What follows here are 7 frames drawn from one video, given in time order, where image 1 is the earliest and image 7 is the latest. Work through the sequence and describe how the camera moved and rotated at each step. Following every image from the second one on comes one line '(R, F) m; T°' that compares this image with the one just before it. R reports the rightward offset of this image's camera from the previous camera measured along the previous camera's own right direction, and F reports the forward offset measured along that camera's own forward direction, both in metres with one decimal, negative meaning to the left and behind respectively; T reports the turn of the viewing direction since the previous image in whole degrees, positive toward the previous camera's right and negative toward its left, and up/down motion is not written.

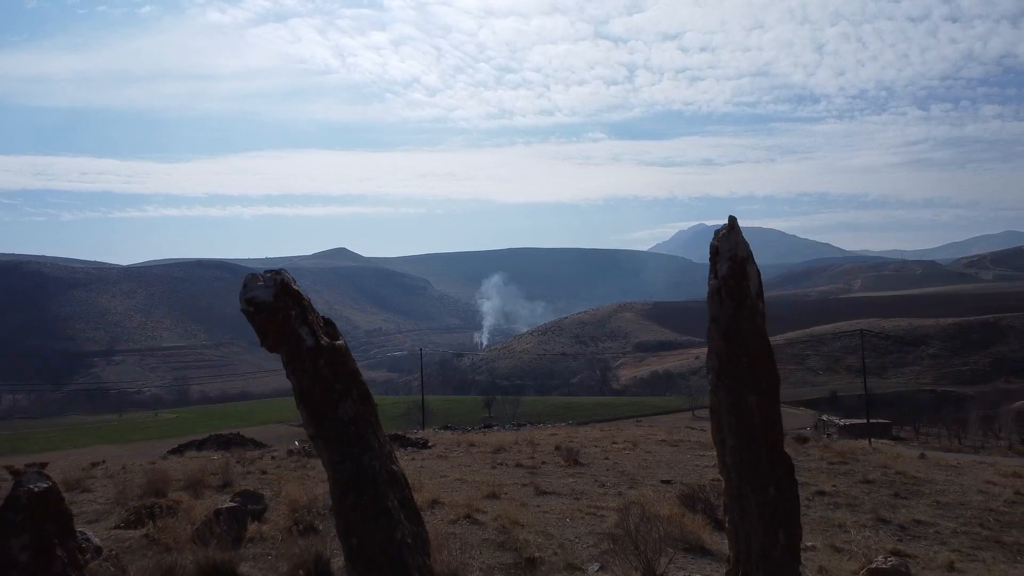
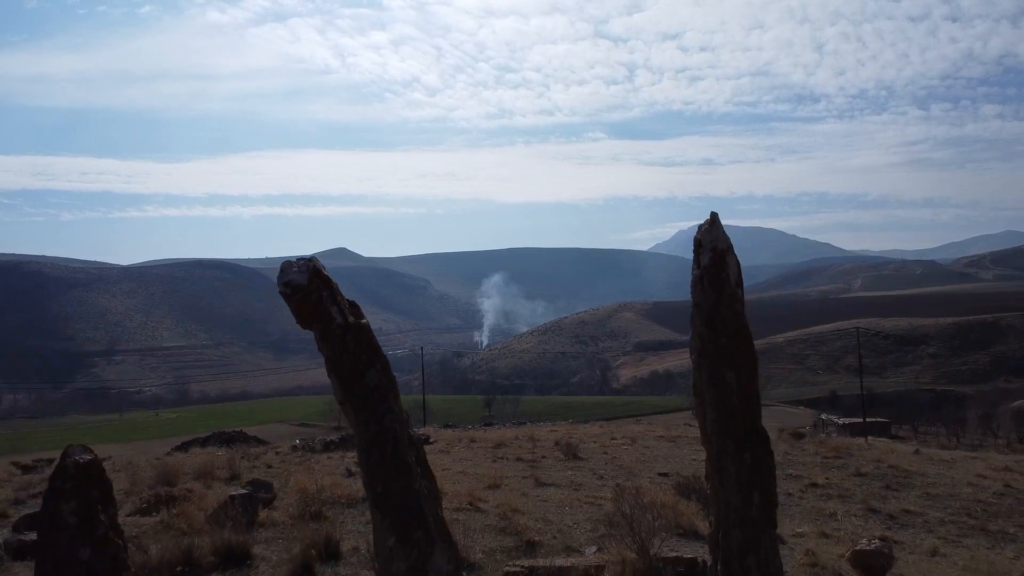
(0.0, -0.3) m; 0°
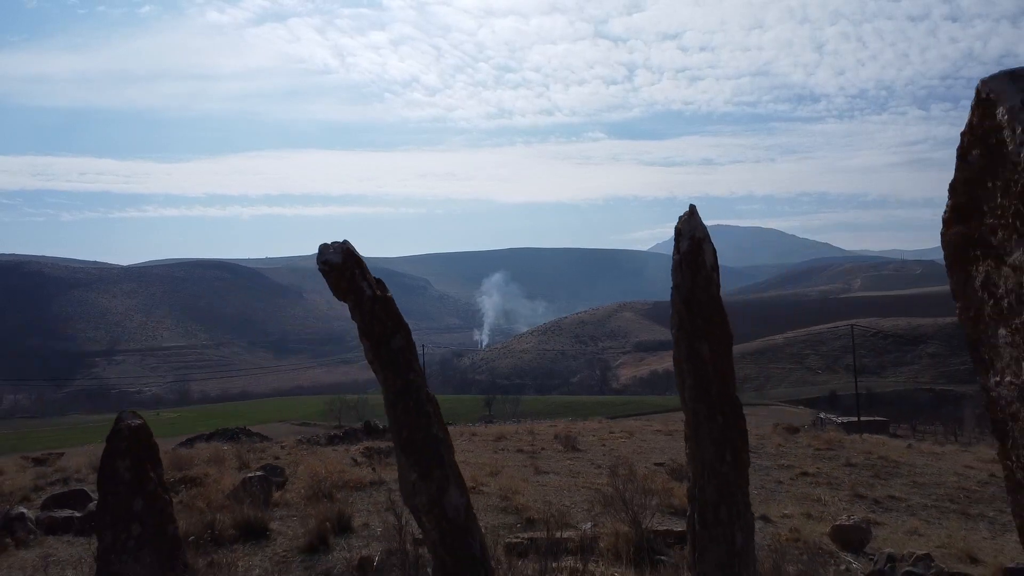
(0.0, -0.4) m; 0°
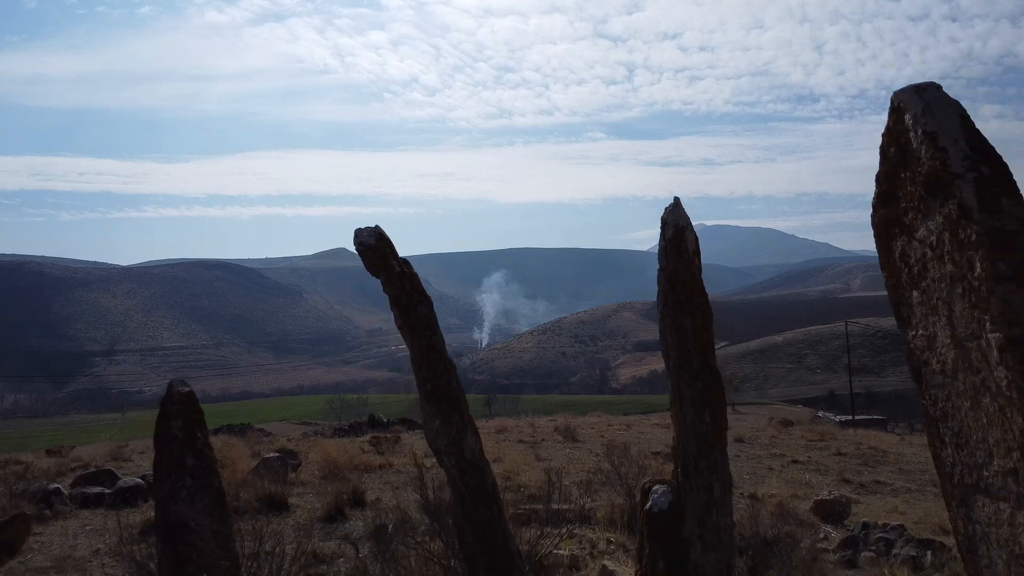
(0.0, -0.5) m; 0°
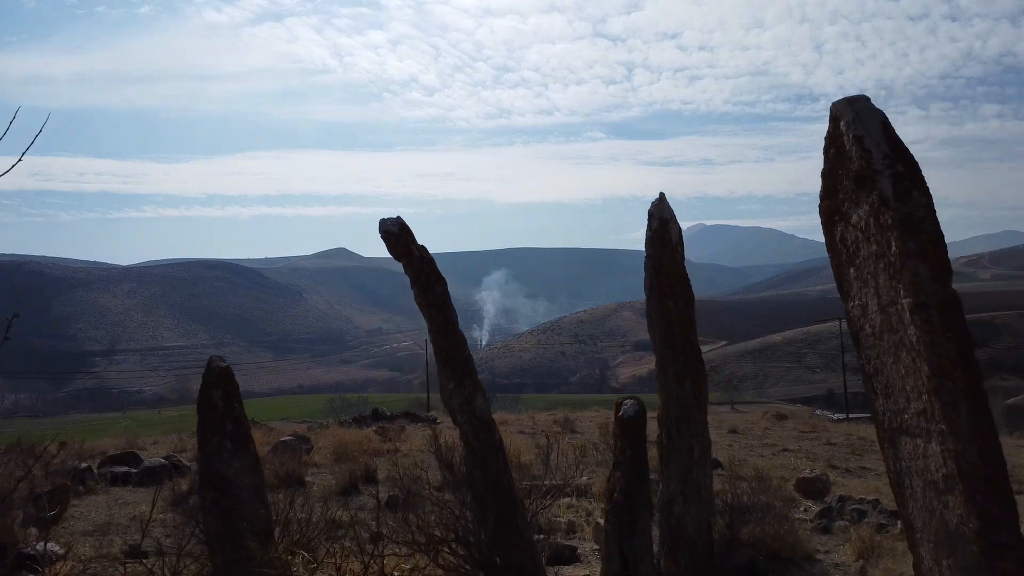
(0.0, -0.5) m; 0°
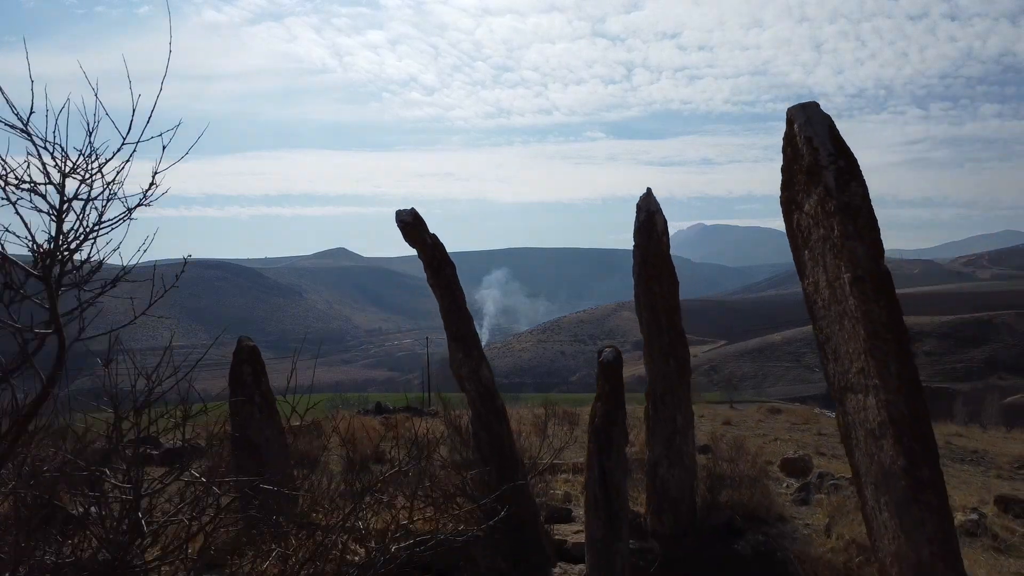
(0.0, -0.5) m; 0°
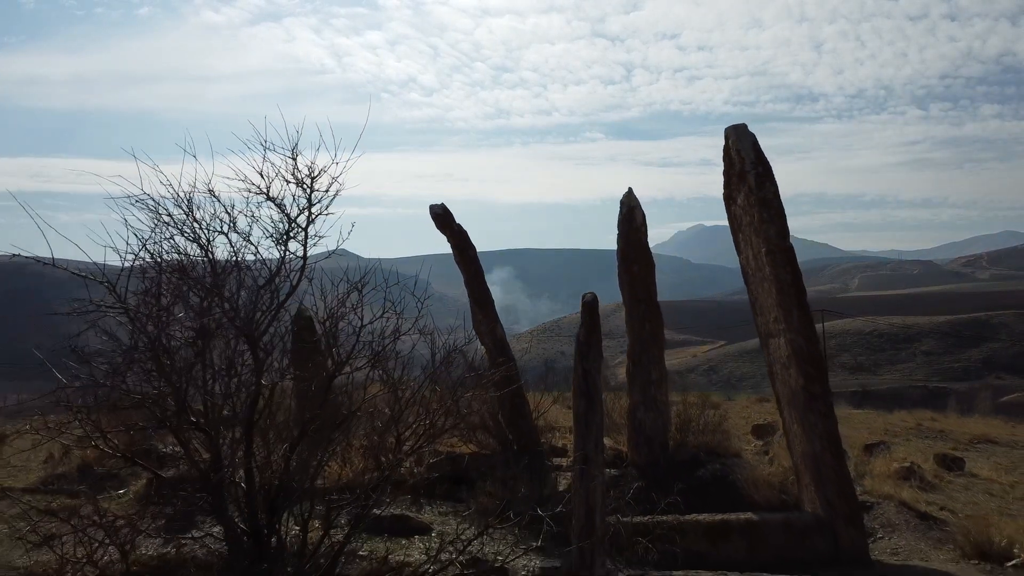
(-0.1, -1.3) m; 0°
